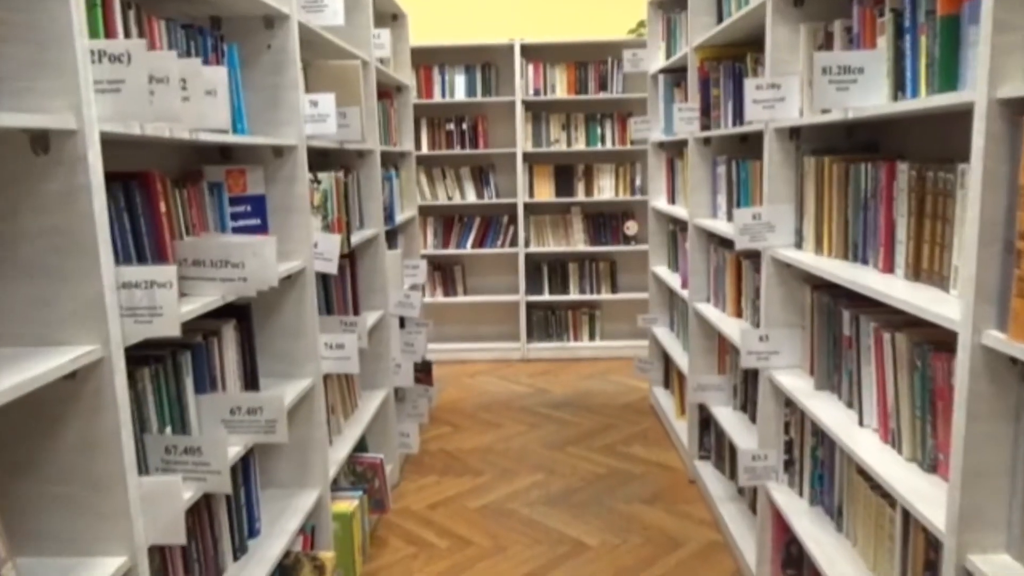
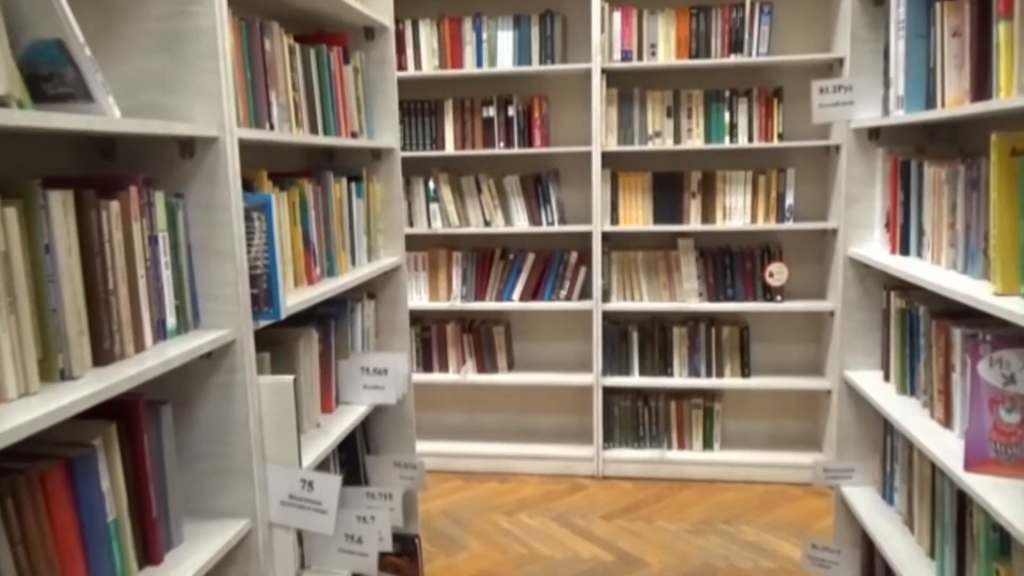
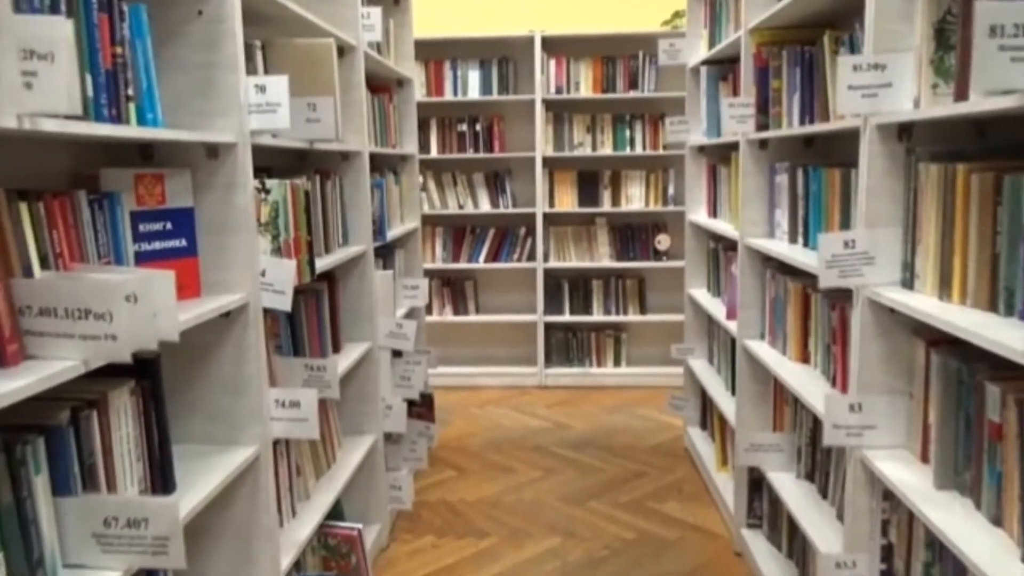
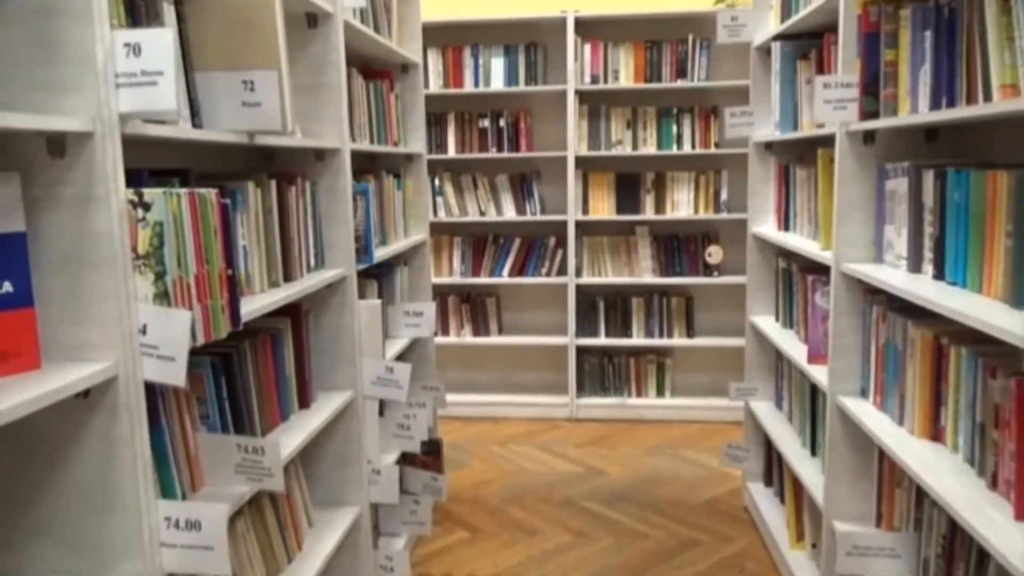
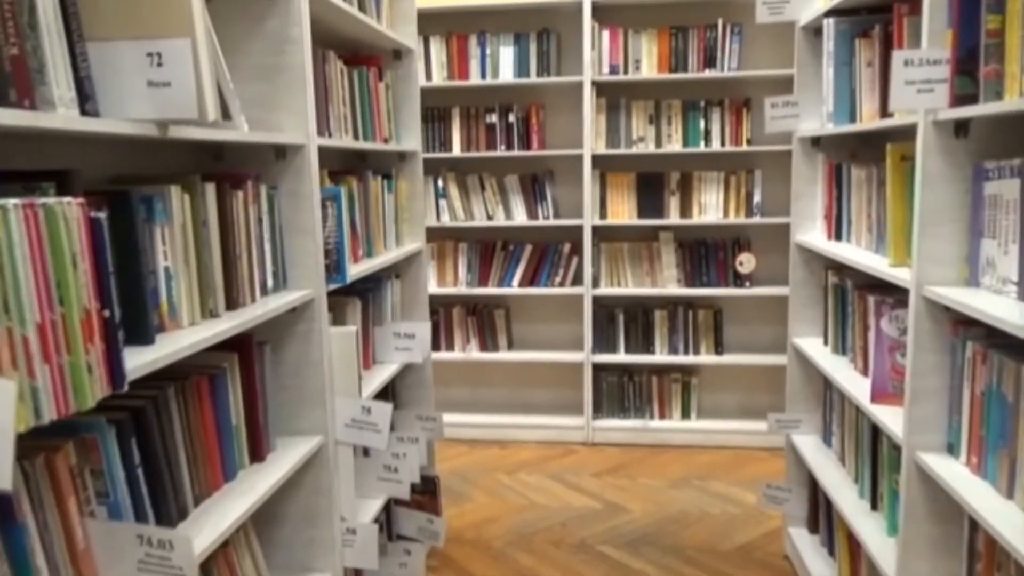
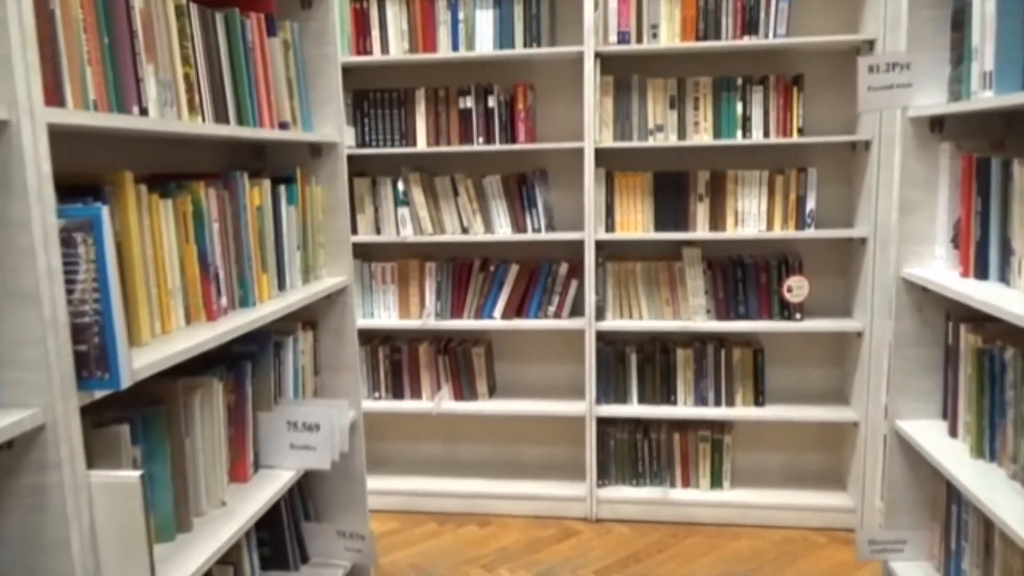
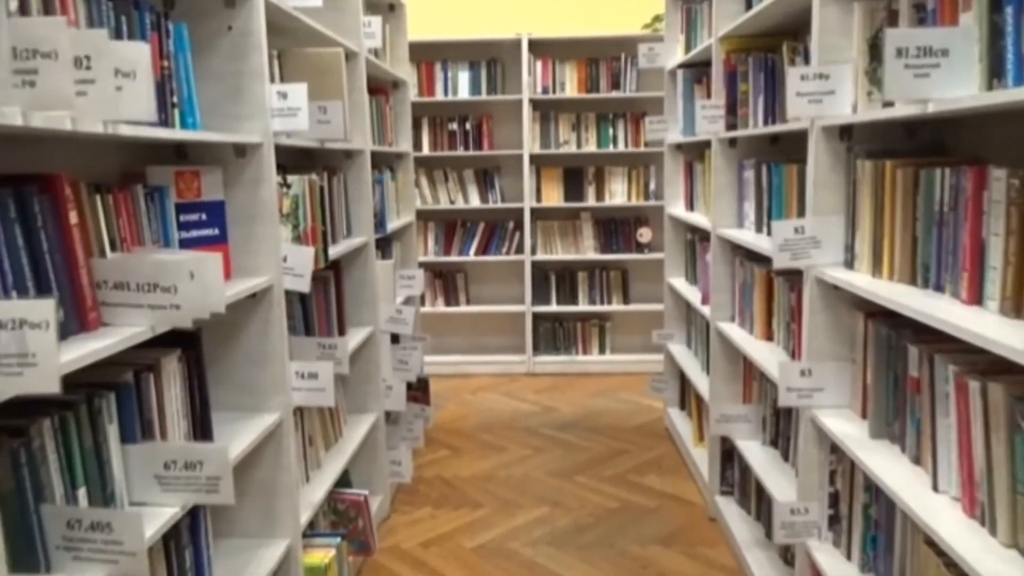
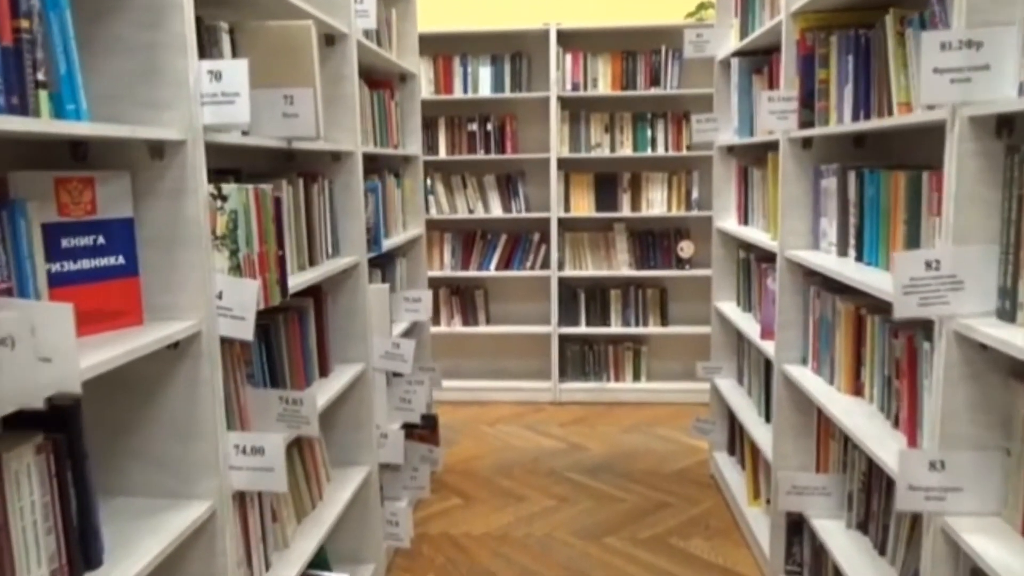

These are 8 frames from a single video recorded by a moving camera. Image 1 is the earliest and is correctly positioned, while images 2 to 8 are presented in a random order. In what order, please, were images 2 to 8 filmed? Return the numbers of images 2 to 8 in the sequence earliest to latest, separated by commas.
7, 3, 8, 4, 5, 2, 6
